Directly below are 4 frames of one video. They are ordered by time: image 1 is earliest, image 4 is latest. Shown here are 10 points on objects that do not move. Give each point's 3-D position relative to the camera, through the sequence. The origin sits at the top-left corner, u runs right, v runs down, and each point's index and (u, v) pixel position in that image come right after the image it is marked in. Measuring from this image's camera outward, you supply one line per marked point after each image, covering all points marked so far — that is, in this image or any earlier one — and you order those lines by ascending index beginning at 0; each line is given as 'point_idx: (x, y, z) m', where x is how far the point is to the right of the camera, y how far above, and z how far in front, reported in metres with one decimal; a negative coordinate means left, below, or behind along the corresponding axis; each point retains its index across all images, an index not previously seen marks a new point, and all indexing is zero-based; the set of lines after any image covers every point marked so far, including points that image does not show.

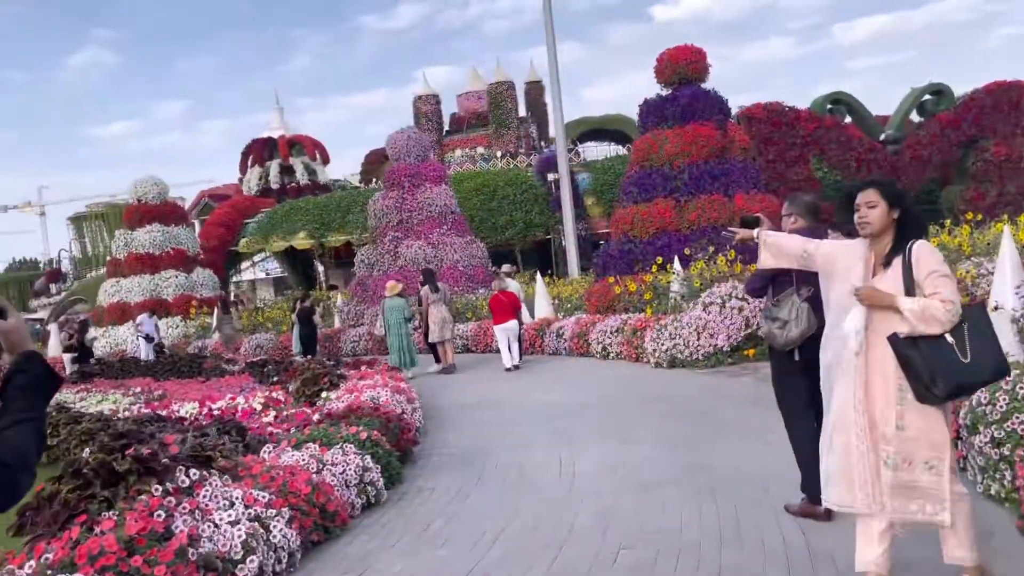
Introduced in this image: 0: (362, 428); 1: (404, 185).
0: (-1.0, -0.9, +5.7) m
1: (-2.4, +2.3, +18.9) m
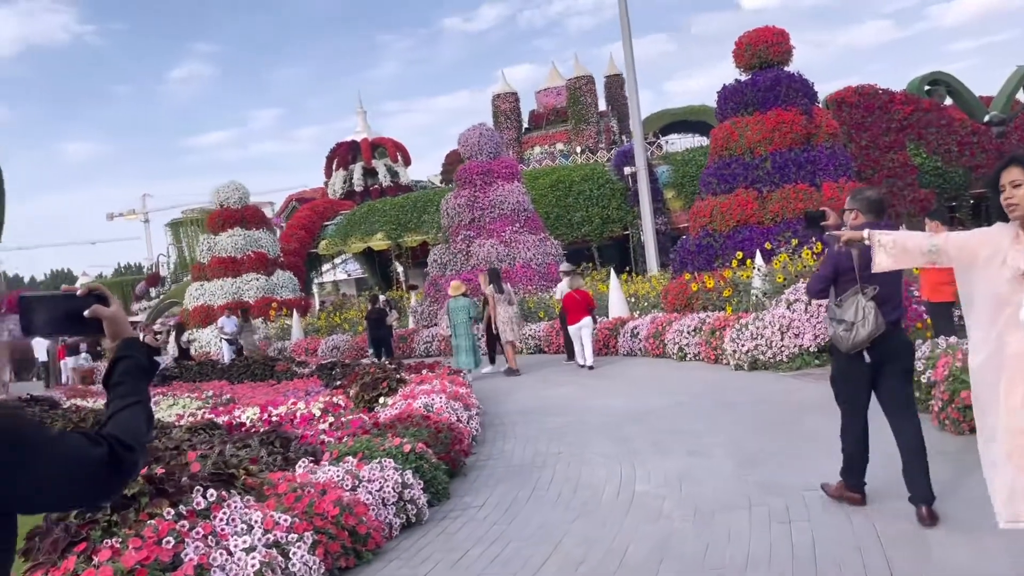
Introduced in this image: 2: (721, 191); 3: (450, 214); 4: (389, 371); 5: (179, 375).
0: (-0.7, -1.0, +5.4) m
1: (-0.8, +2.3, +18.6) m
2: (+3.2, +1.5, +13.1) m
3: (-1.4, +1.6, +18.9) m
4: (-1.3, -0.9, +9.0) m
5: (-5.6, -1.5, +14.5) m
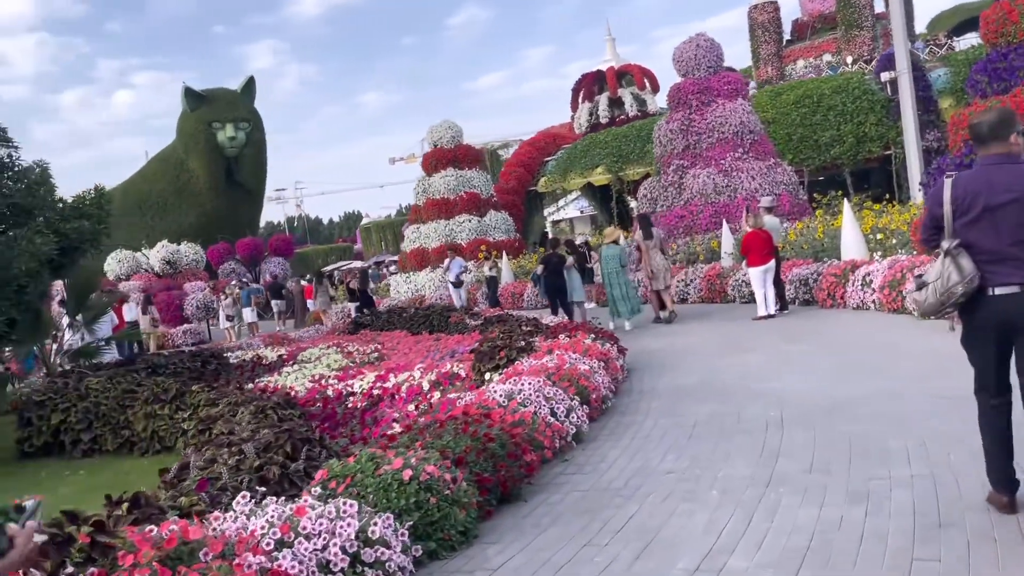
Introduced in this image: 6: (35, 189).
0: (-0.4, -0.8, +4.0) m
1: (+3.4, +3.5, +16.3) m
2: (+5.5, +2.3, +9.9) m
3: (+2.9, +2.9, +16.8) m
4: (+0.1, -0.4, +7.6) m
5: (-2.4, -0.6, +14.2) m
6: (-5.4, +1.1, +9.8) m
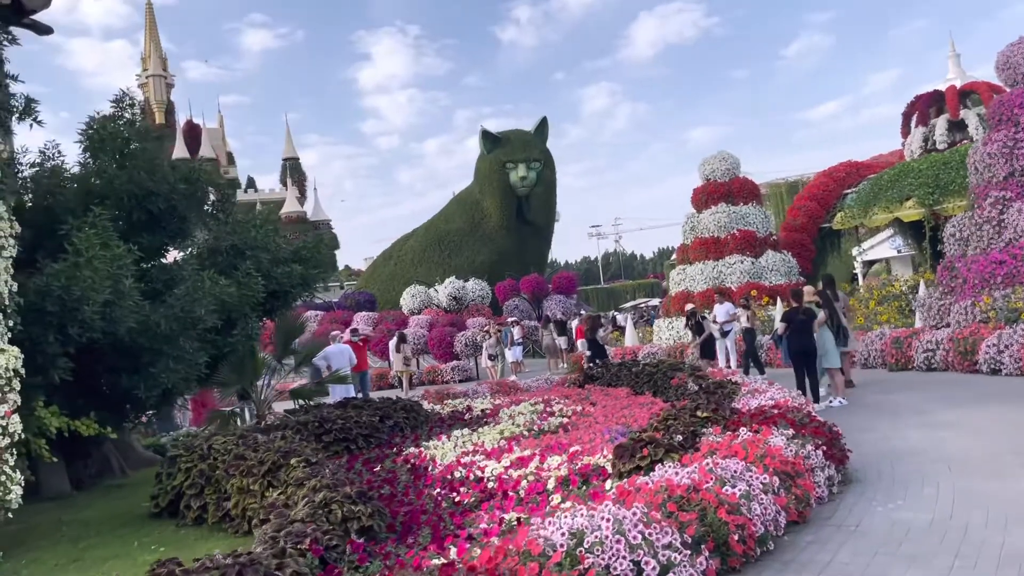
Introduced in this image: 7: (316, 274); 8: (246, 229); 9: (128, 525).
0: (-0.6, -1.1, +2.6) m
1: (+7.6, +2.5, +12.9) m
2: (+7.2, +1.5, +6.1) m
3: (+7.3, +1.9, +13.5) m
4: (+1.2, -0.9, +5.8) m
5: (+1.3, -1.3, +12.8) m
6: (-3.0, +0.6, +9.9) m
7: (-2.4, +0.2, +10.4) m
8: (-3.1, +0.7, +9.9) m
9: (-2.9, -1.8, +6.6) m
